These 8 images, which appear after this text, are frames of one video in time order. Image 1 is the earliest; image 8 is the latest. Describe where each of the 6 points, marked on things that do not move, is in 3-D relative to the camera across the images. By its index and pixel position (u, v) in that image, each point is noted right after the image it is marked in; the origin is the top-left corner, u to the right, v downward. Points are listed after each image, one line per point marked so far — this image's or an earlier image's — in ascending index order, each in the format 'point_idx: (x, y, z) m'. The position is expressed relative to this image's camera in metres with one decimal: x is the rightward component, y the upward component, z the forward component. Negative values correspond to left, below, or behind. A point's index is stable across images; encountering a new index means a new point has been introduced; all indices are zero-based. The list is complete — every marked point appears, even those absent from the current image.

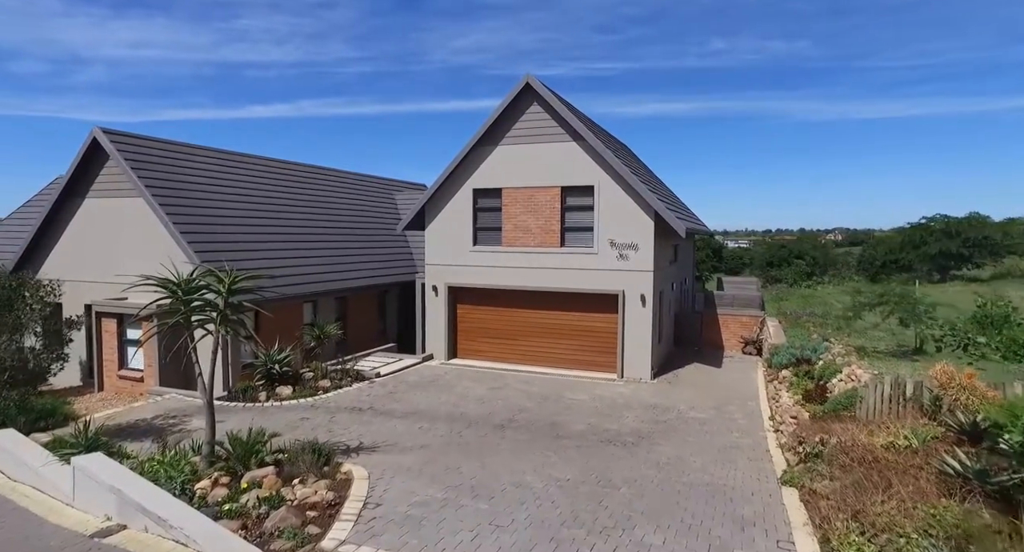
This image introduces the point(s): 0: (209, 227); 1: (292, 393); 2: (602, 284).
0: (-9.4, +1.4, +19.2) m
1: (-5.4, -2.9, +15.3) m
2: (+2.4, -0.3, +16.8) m
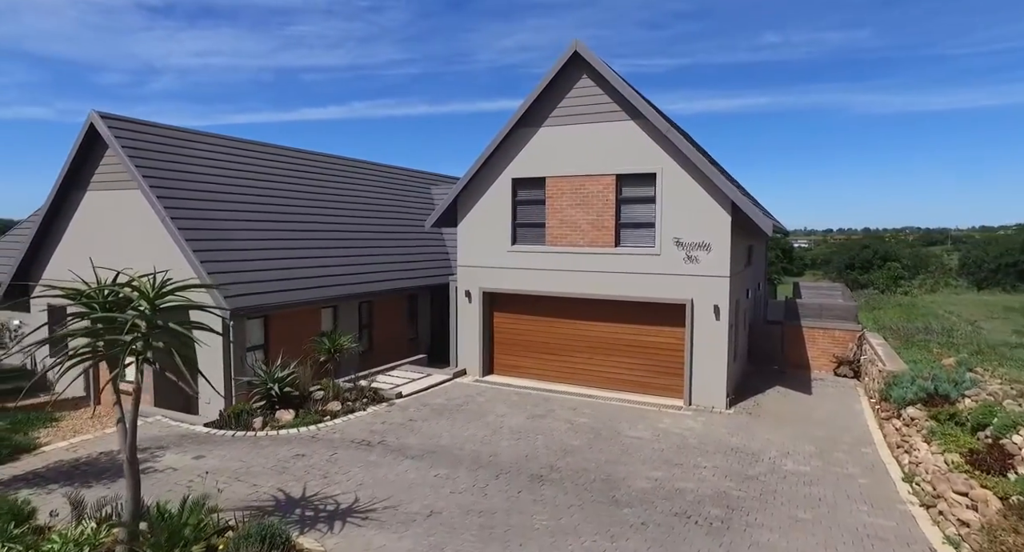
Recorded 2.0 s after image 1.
0: (-8.2, +1.3, +17.1) m
1: (-4.5, -3.0, +13.0) m
2: (+3.4, -0.4, +13.9) m
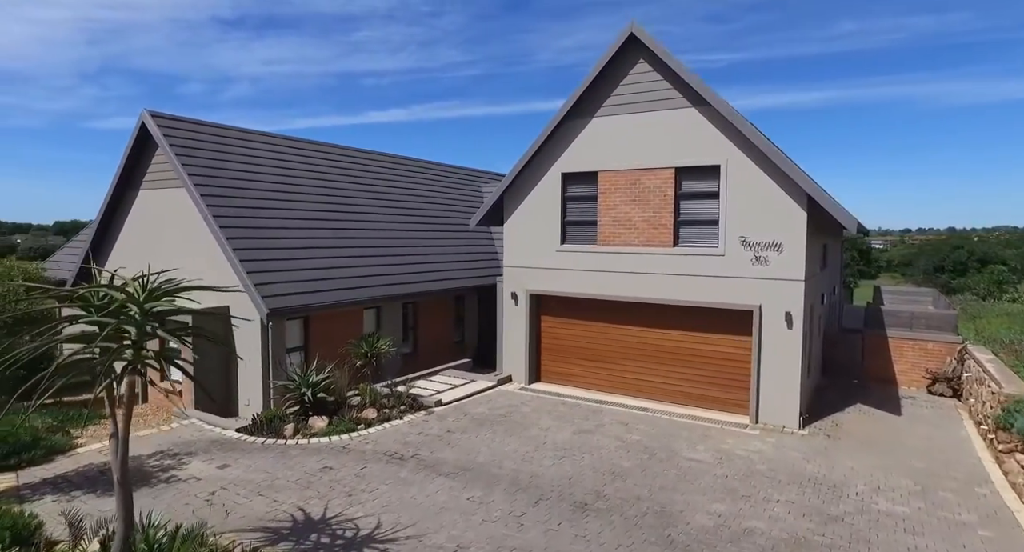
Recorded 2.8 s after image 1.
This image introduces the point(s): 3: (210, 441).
0: (-6.9, +1.3, +16.8) m
1: (-3.6, -3.0, +12.3) m
2: (+4.3, -0.4, +12.5) m
3: (-5.5, -3.1, +11.7) m
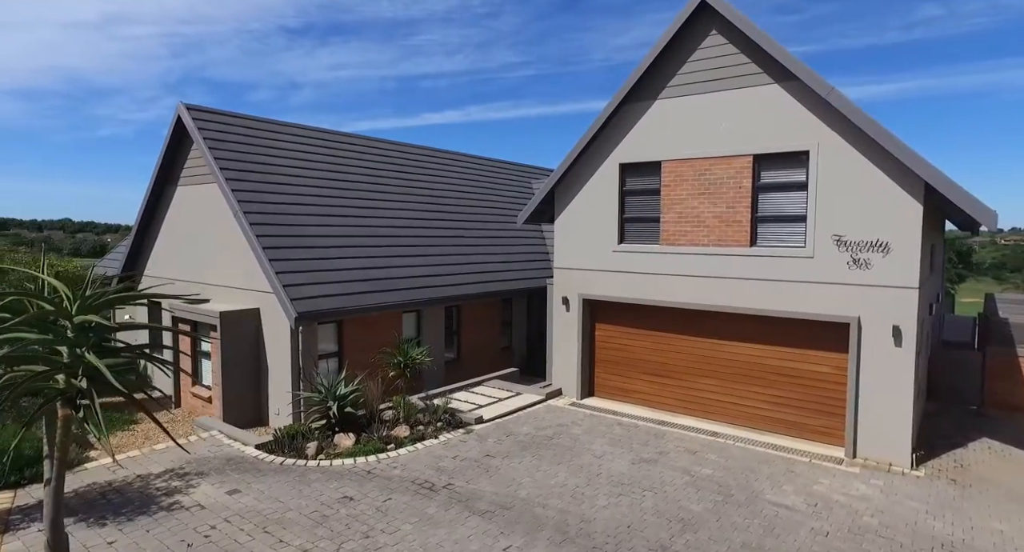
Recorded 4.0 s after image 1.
0: (-5.6, +1.3, +15.7) m
1: (-2.8, -3.0, +11.0) m
2: (+5.2, -0.5, +10.6) m
3: (-4.8, -3.1, +10.6) m
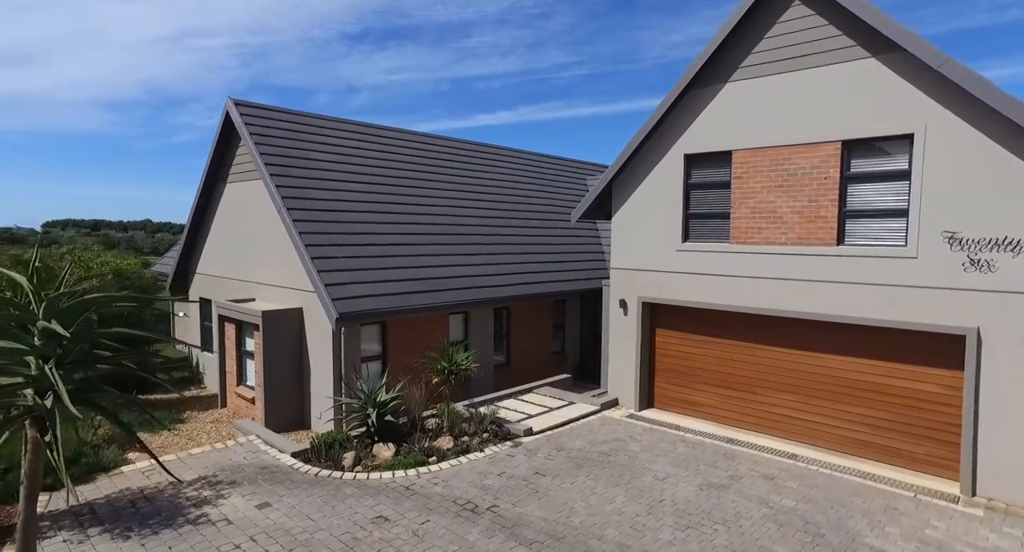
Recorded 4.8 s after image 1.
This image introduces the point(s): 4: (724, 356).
0: (-4.4, +1.3, +15.2) m
1: (-2.0, -3.0, +10.3) m
2: (+5.9, -0.6, +9.2) m
3: (-4.0, -3.0, +10.0) m
4: (+3.9, -1.5, +11.8) m
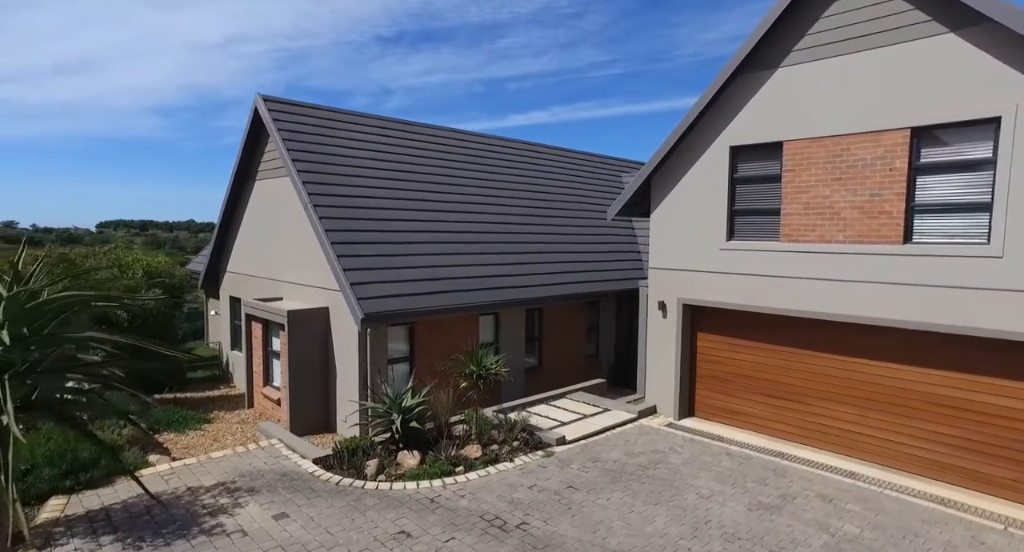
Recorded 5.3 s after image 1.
0: (-3.6, +1.4, +14.8) m
1: (-1.5, -2.9, +9.8) m
2: (+6.4, -0.6, +8.2) m
3: (-3.5, -3.0, +9.6) m
4: (+4.5, -1.5, +11.0) m
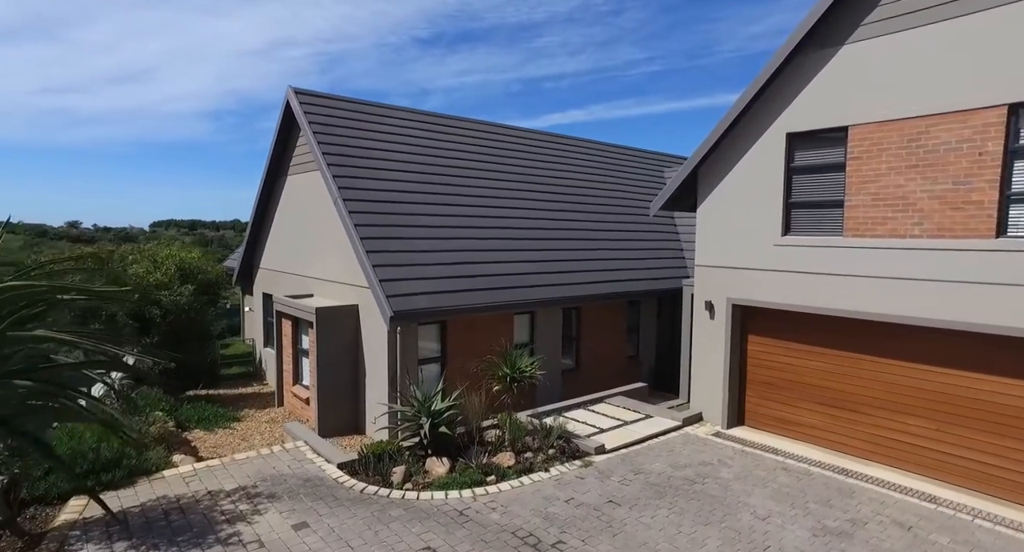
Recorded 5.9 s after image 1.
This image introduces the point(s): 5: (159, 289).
0: (-2.8, +1.4, +14.3) m
1: (-1.0, -2.9, +9.2) m
2: (+6.8, -0.6, +7.2) m
3: (-3.0, -2.9, +9.1) m
4: (+5.0, -1.5, +10.0) m
5: (-8.8, -0.3, +15.8) m
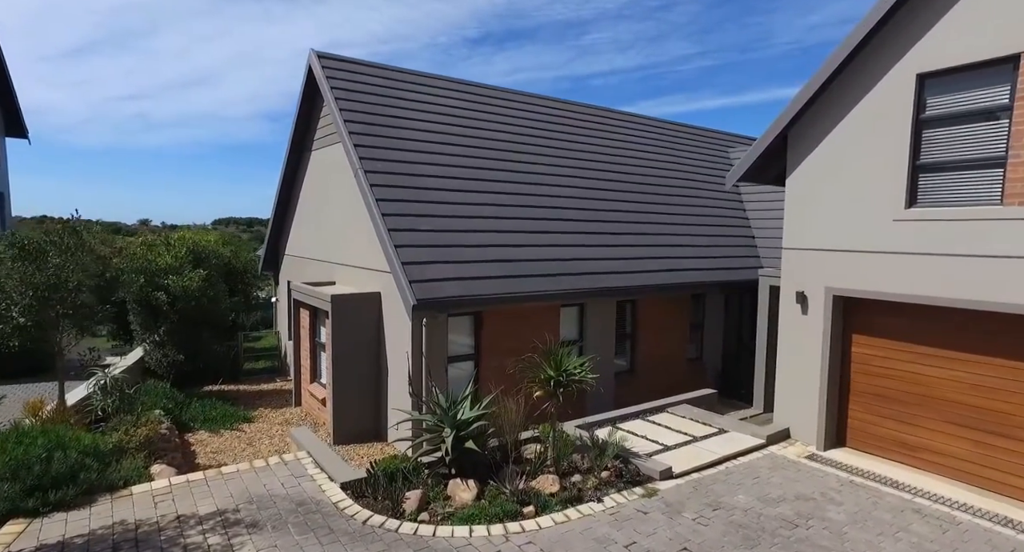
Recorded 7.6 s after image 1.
0: (-1.9, +1.8, +12.5) m
1: (-0.5, -2.6, +7.2) m
2: (+7.1, -0.4, +4.7) m
3: (-2.5, -2.6, +7.3) m
4: (+5.6, -1.3, +7.7) m
5: (-7.8, 0.0, +14.4) m
